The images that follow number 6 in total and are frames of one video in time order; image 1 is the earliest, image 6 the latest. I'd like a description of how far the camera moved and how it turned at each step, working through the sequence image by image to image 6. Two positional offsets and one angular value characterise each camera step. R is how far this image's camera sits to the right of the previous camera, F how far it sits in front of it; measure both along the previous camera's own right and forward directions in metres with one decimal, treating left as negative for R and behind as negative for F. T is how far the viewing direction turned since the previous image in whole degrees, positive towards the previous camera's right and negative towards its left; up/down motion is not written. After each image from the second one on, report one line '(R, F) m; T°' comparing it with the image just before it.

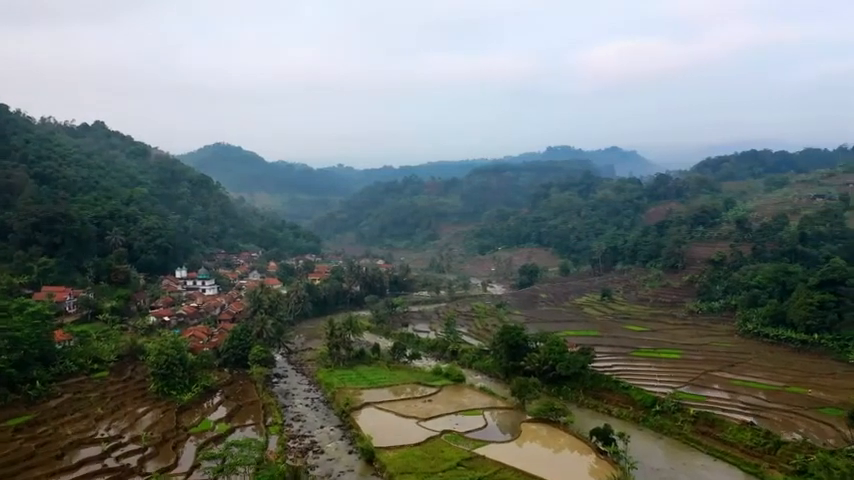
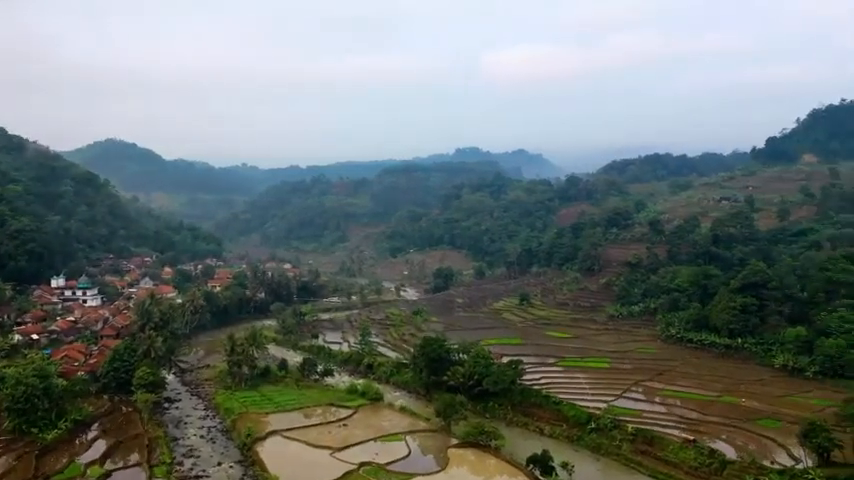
(-0.2, +2.9) m; +8°
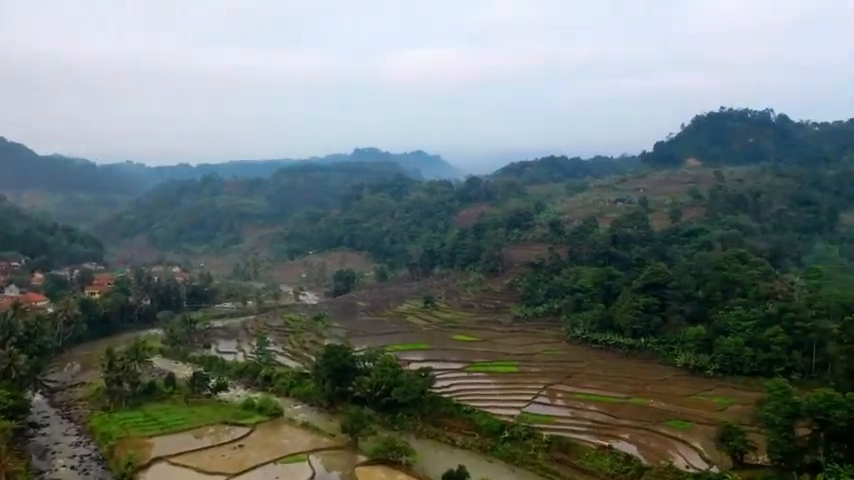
(-0.2, +1.6) m; +9°
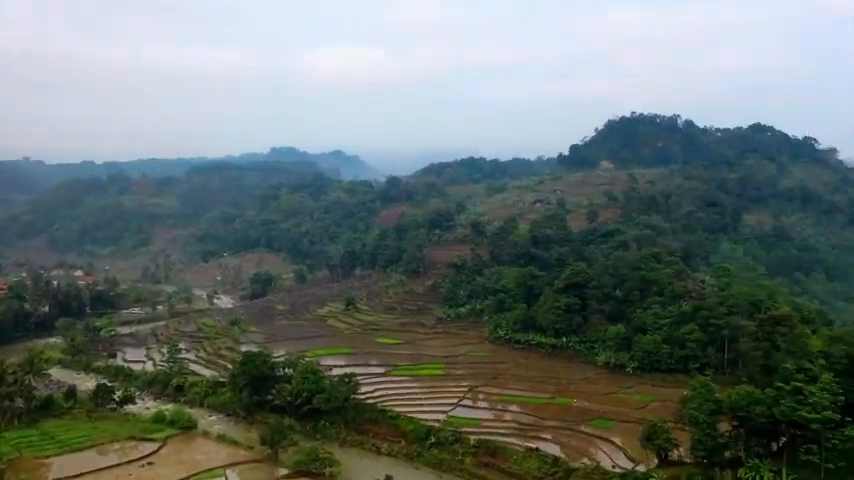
(-0.2, +0.7) m; +7°
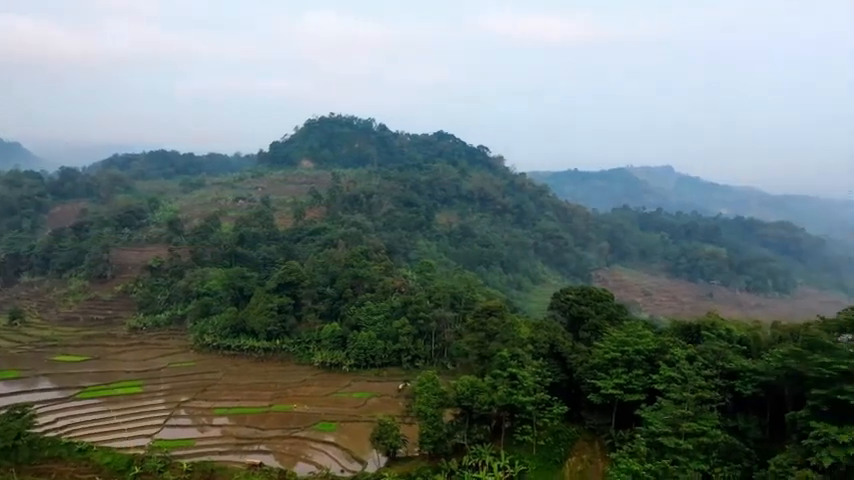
(-0.5, +1.4) m; +25°
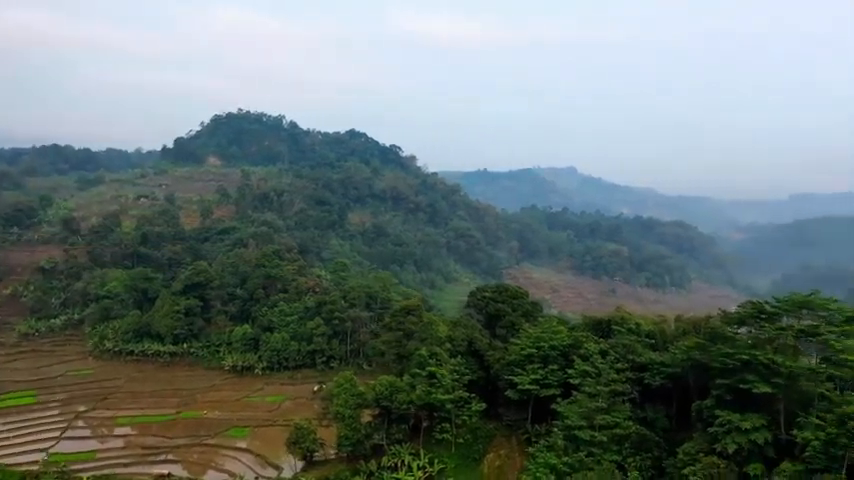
(-0.2, +0.2) m; +7°
